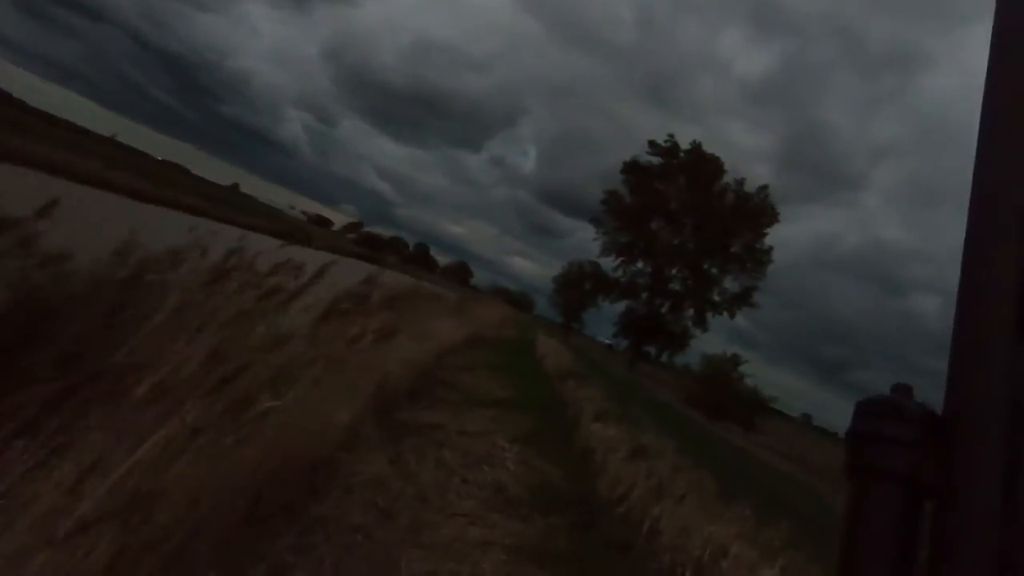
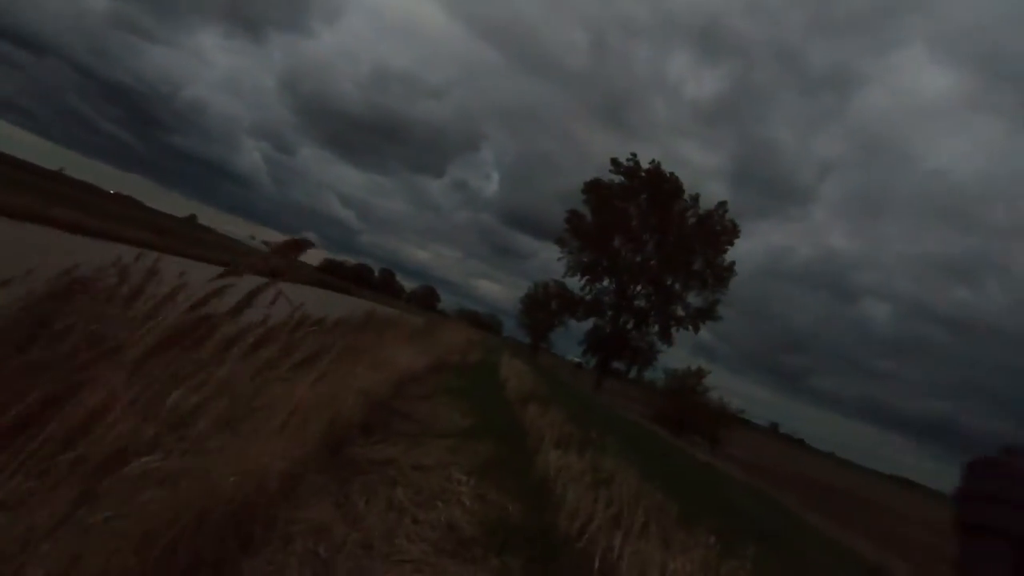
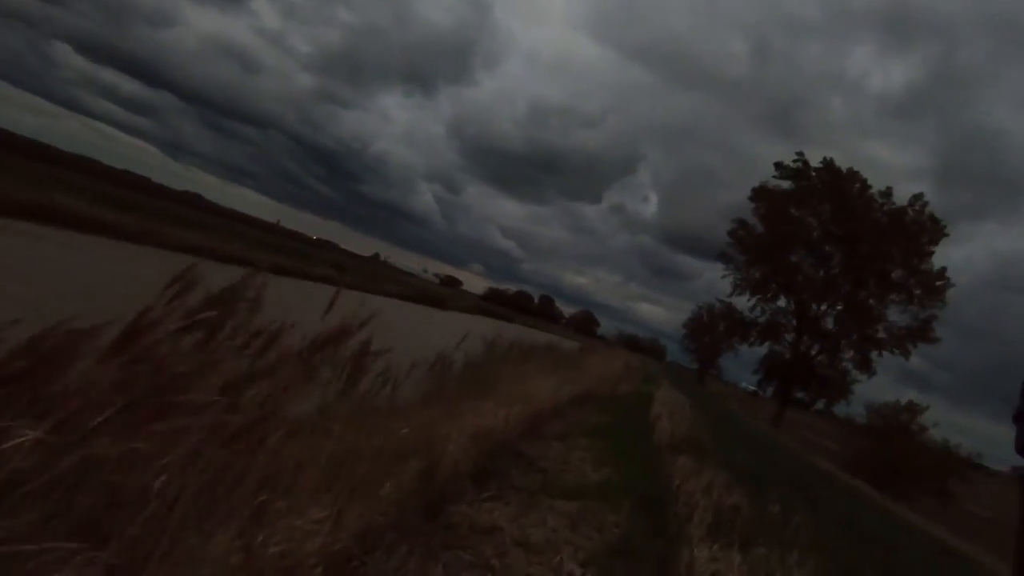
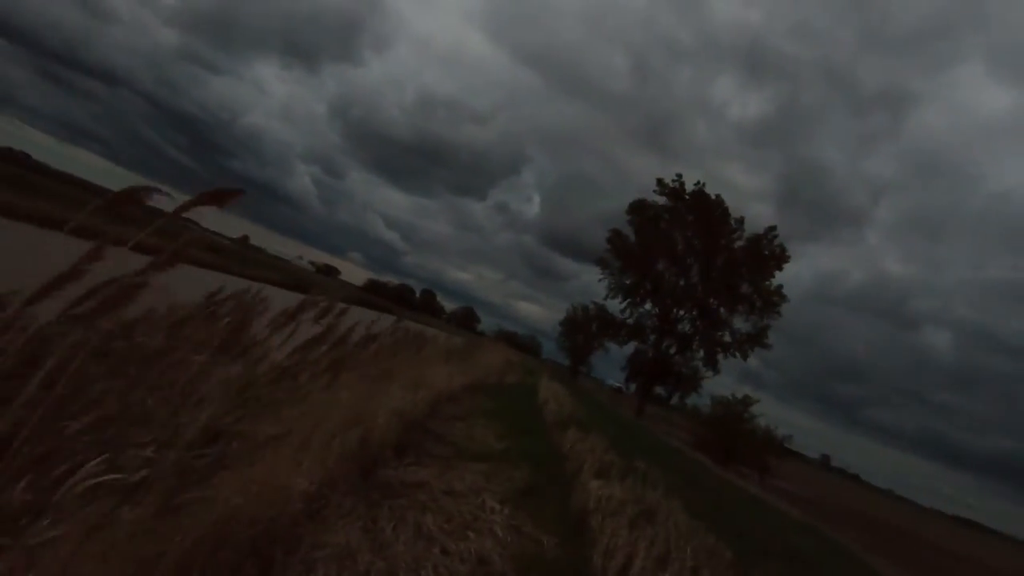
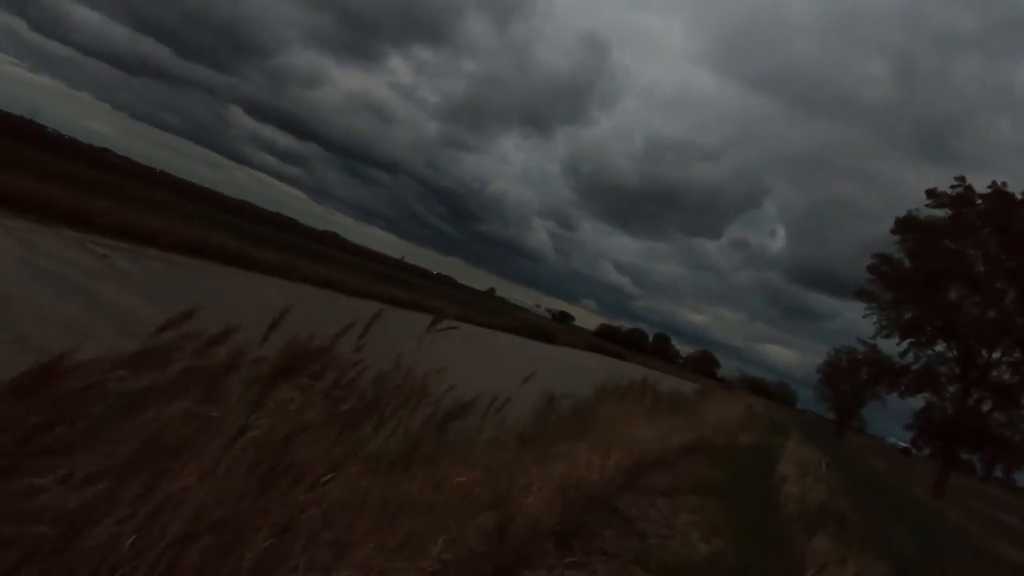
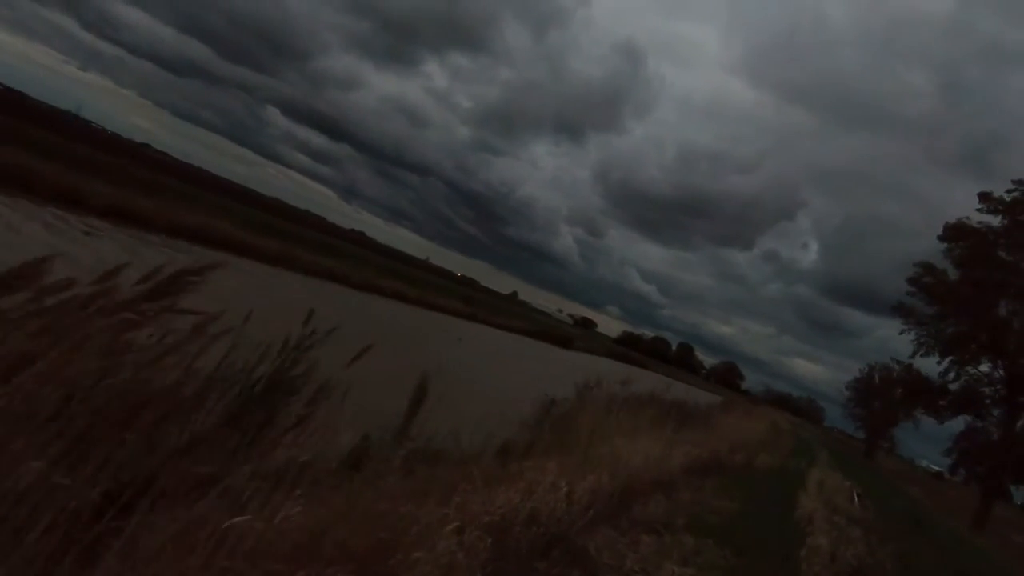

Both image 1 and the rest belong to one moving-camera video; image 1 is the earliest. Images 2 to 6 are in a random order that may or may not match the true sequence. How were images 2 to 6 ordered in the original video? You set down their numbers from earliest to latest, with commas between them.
2, 4, 3, 5, 6
